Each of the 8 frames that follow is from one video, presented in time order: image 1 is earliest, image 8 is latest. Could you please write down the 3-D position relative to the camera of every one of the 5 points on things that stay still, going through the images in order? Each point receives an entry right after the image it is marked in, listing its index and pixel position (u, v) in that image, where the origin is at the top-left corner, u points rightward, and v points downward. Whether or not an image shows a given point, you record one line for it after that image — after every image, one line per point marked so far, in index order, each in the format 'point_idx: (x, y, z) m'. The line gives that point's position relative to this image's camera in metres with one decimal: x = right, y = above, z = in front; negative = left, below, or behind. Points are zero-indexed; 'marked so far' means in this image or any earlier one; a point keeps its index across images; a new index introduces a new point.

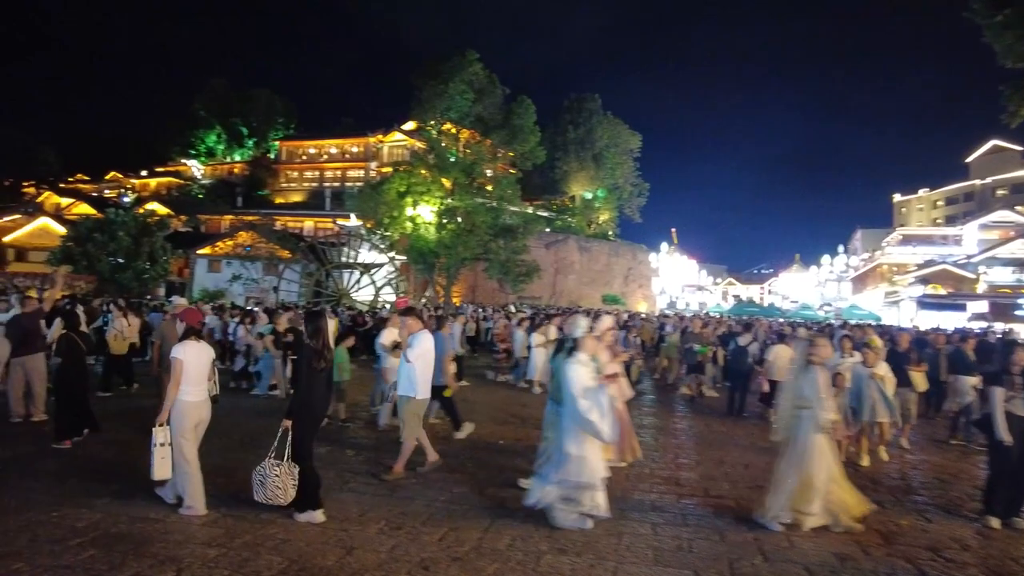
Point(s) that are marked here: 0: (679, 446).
0: (+2.7, -2.5, +10.6) m
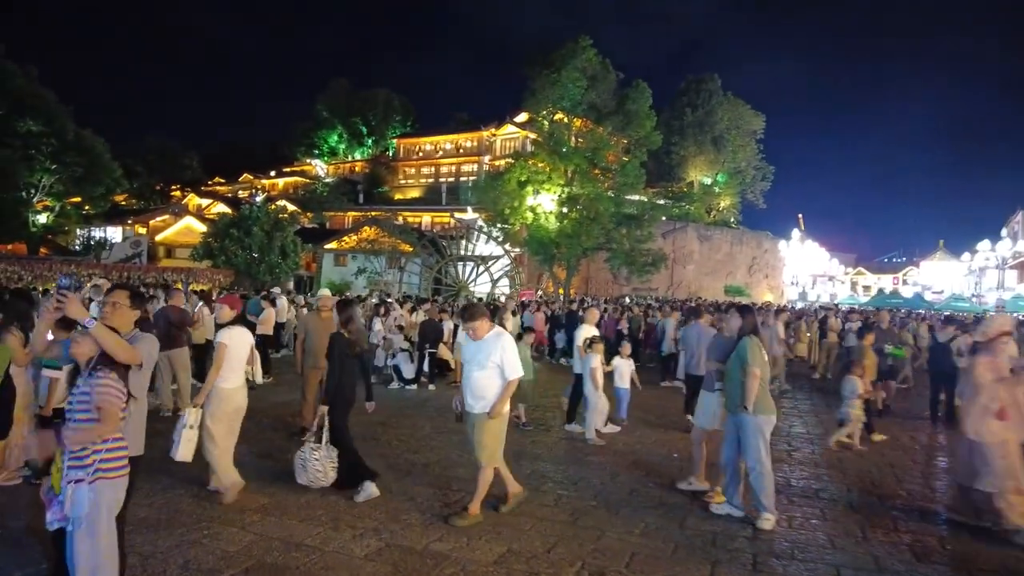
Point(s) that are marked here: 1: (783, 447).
0: (+5.0, -2.3, +8.7) m
1: (+3.9, -2.3, +9.5) m
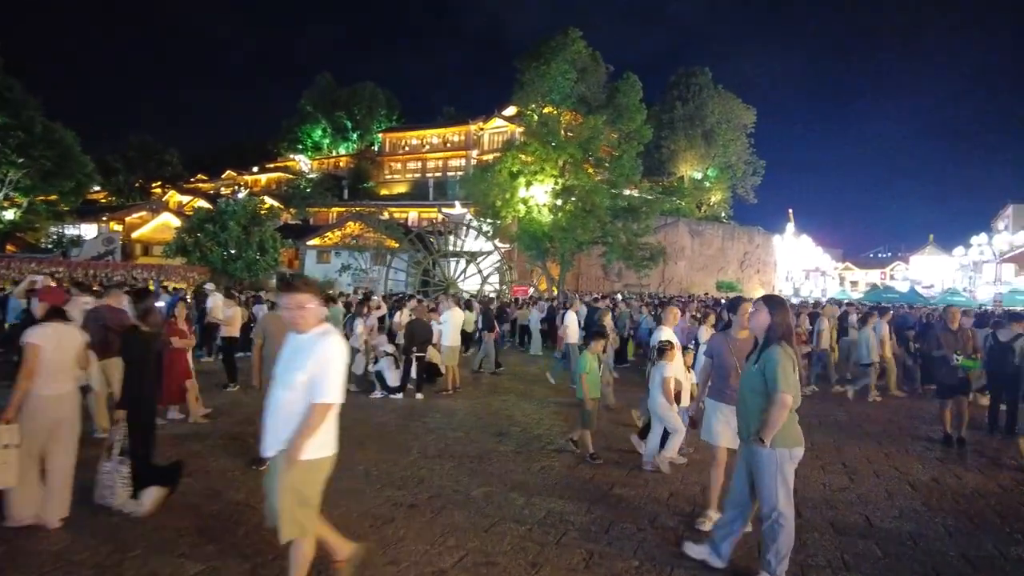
0: (+5.1, -2.2, +7.2) m
1: (+4.0, -2.2, +8.0) m
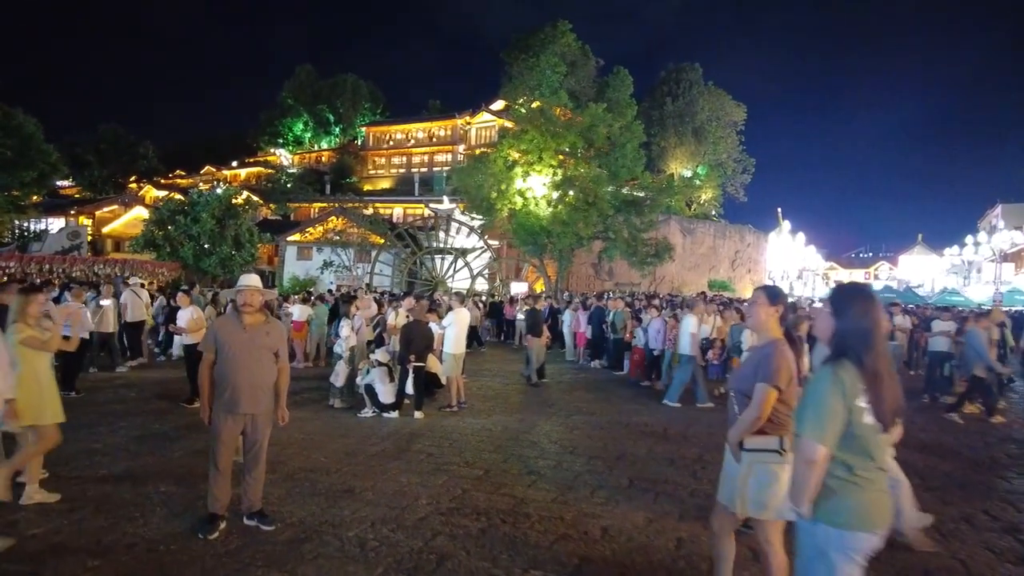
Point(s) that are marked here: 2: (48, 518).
0: (+5.5, -2.2, +5.2) m
1: (+4.4, -2.2, +6.0) m
2: (-3.8, -1.9, +5.7) m
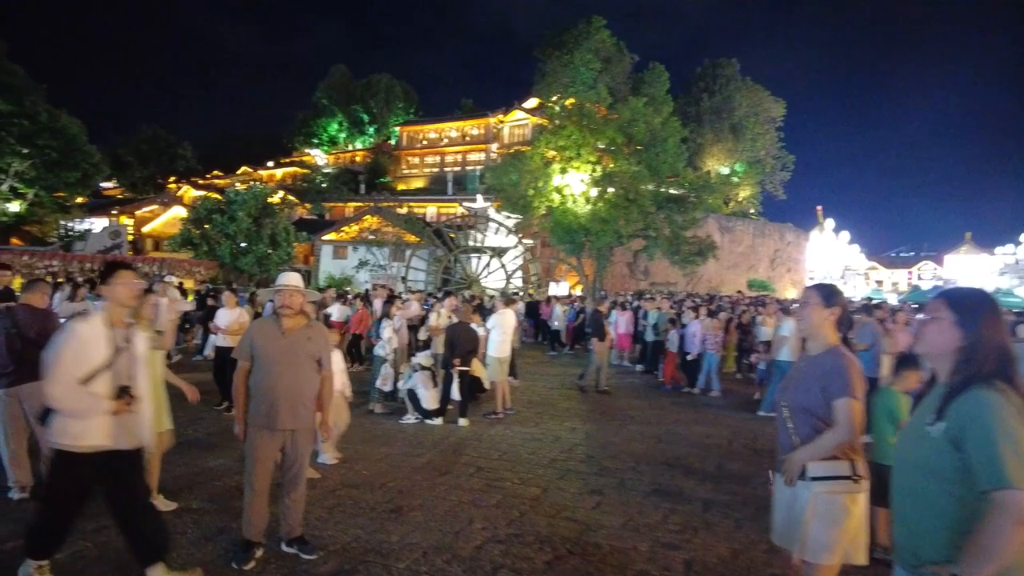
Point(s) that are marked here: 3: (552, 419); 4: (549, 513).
0: (+6.0, -2.2, +4.3) m
1: (+4.9, -2.2, +5.1) m
2: (-3.3, -1.9, +5.3) m
3: (+0.6, -2.0, +10.1) m
4: (+0.3, -2.0, +5.9) m
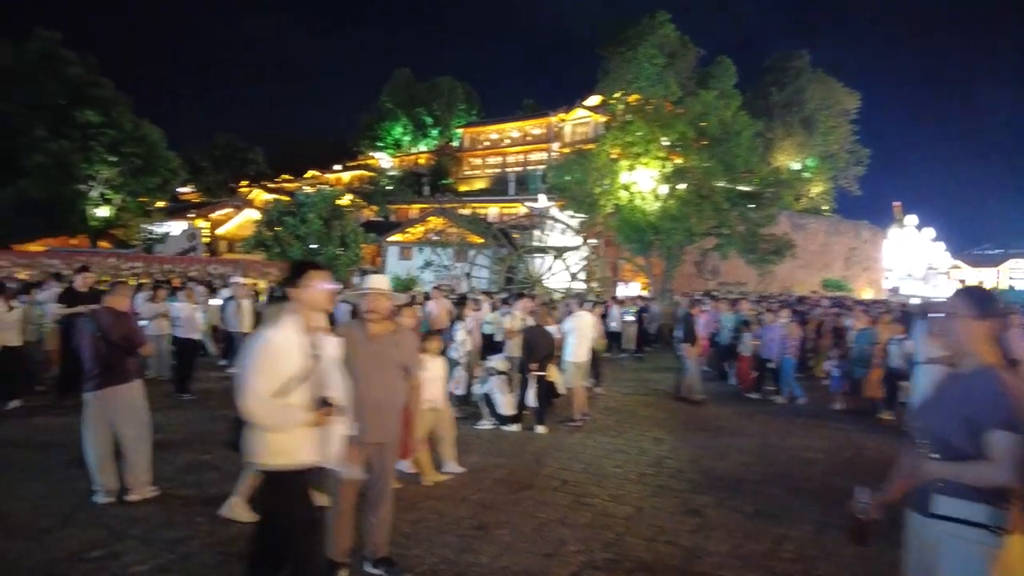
0: (+6.6, -2.2, +3.3) m
1: (+5.6, -2.2, +4.2) m
2: (-2.6, -1.9, +5.1) m
3: (+1.8, -2.0, +9.6) m
4: (+1.1, -2.0, +5.5) m
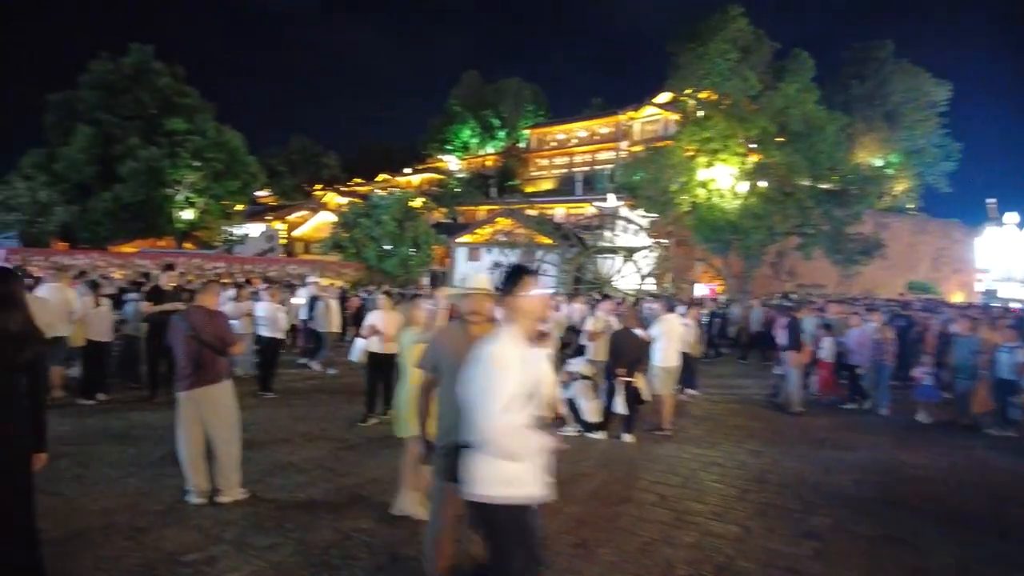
0: (+7.1, -2.2, +2.3) m
1: (+6.2, -2.2, +3.3) m
2: (-1.8, -1.9, +5.0) m
3: (+2.9, -2.0, +9.0) m
4: (+1.9, -2.0, +5.0) m
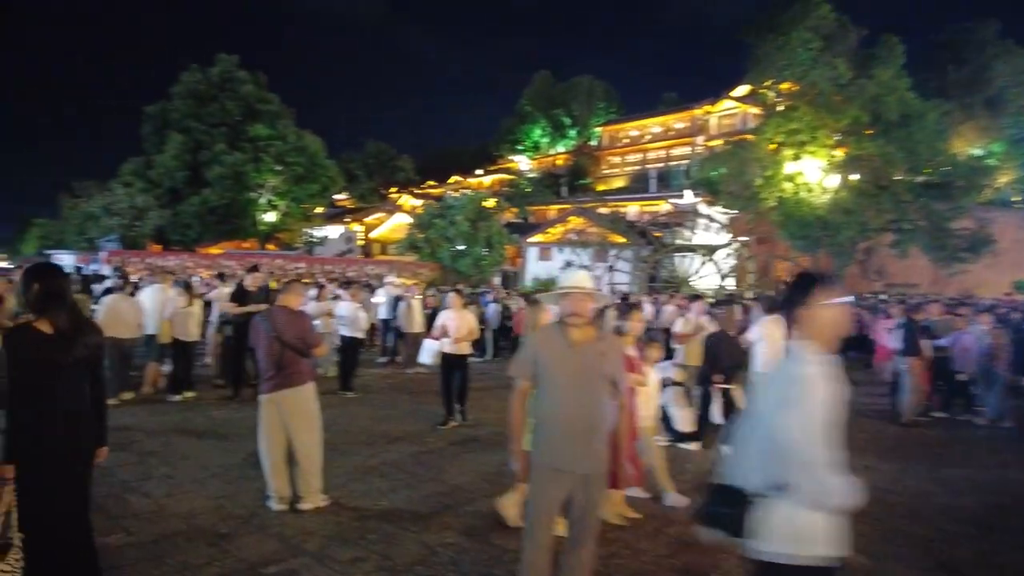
0: (+7.5, -2.2, +1.1) m
1: (+6.7, -2.2, +2.2) m
2: (-1.2, -1.9, +4.7) m
3: (+4.0, -2.0, +8.2) m
4: (+2.5, -2.0, +4.3) m
